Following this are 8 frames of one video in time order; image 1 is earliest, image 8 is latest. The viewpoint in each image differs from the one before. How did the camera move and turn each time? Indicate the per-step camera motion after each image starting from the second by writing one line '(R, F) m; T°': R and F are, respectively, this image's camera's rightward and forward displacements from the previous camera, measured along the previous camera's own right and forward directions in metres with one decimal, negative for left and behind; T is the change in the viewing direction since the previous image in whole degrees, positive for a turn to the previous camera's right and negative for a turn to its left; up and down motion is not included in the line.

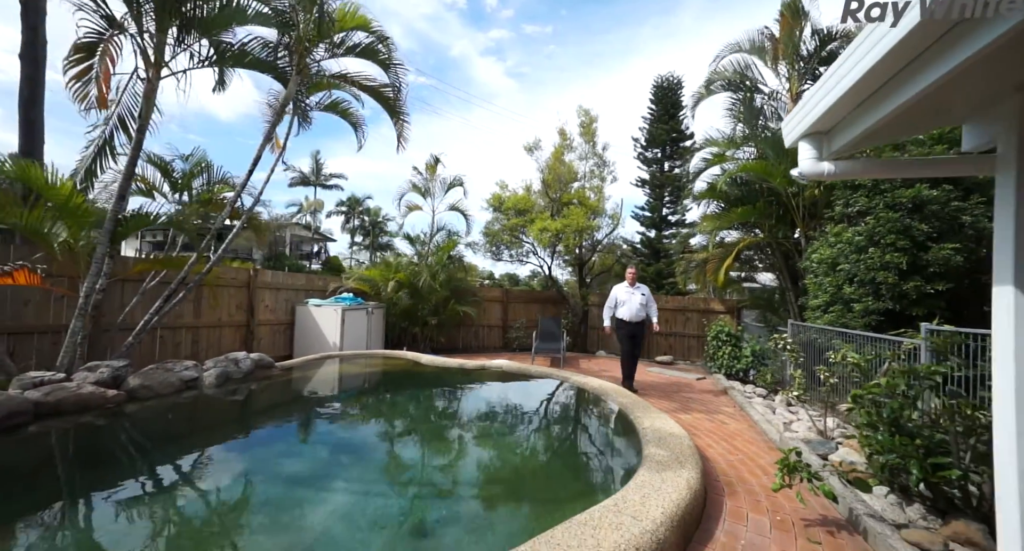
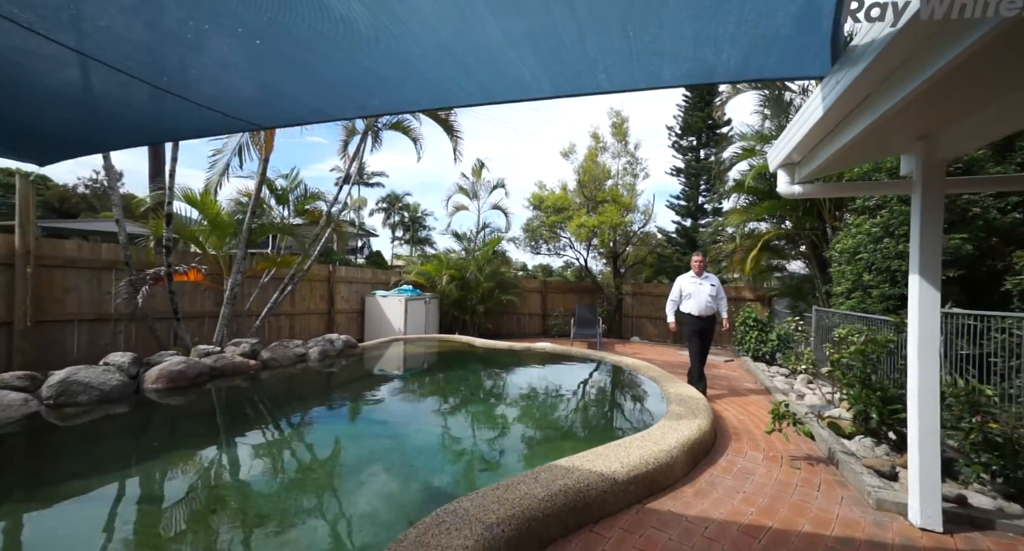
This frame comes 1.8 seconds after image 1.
(-0.1, -0.8) m; -4°
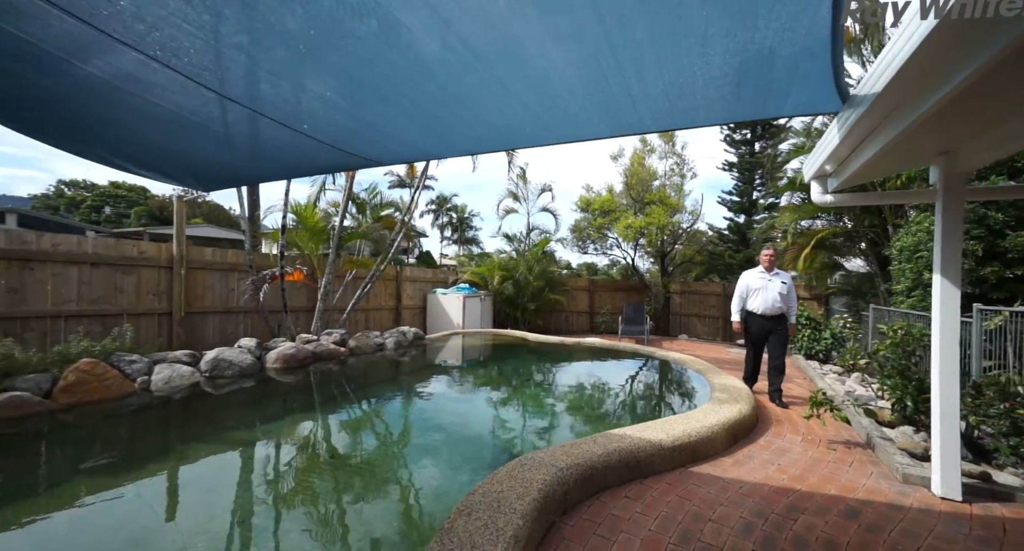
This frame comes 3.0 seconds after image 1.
(-0.1, -0.5) m; -6°
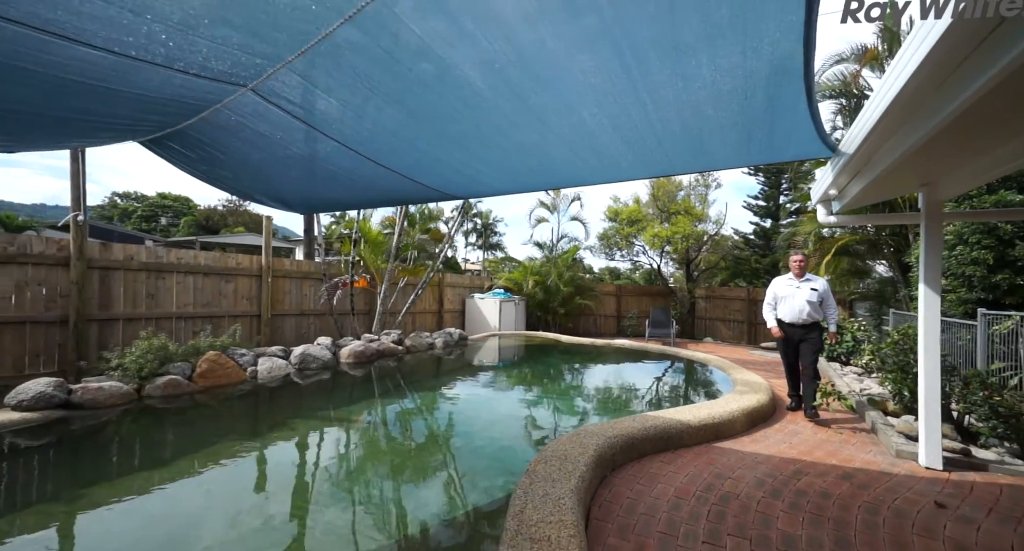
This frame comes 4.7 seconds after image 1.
(-0.2, -0.6) m; -3°
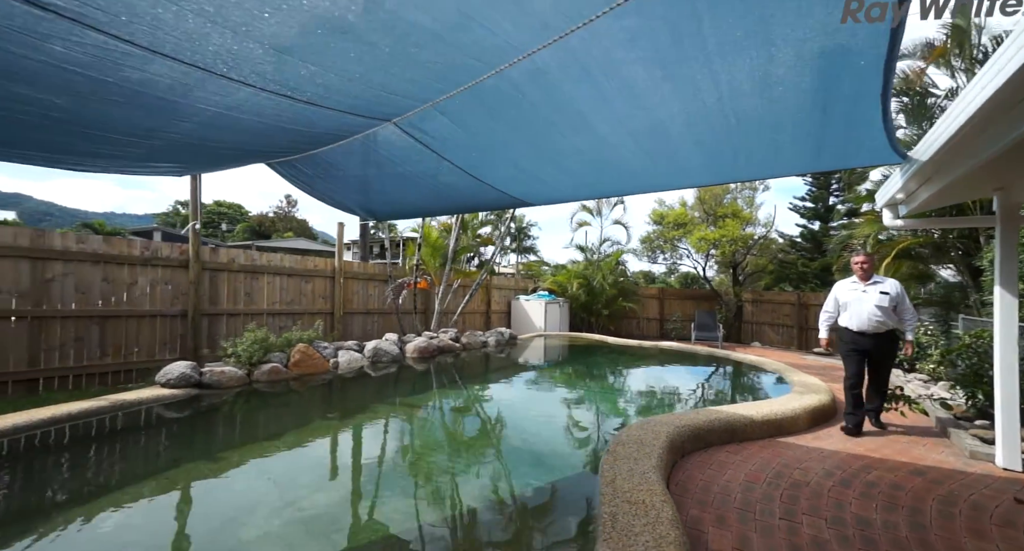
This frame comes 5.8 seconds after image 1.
(-0.3, -0.3) m; -4°
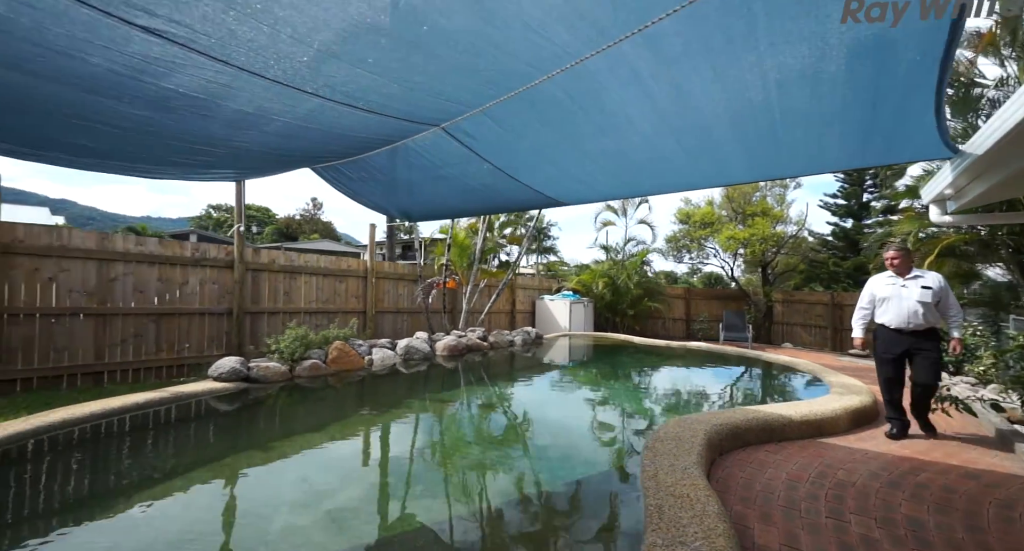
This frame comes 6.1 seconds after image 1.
(-0.1, -0.1) m; -3°
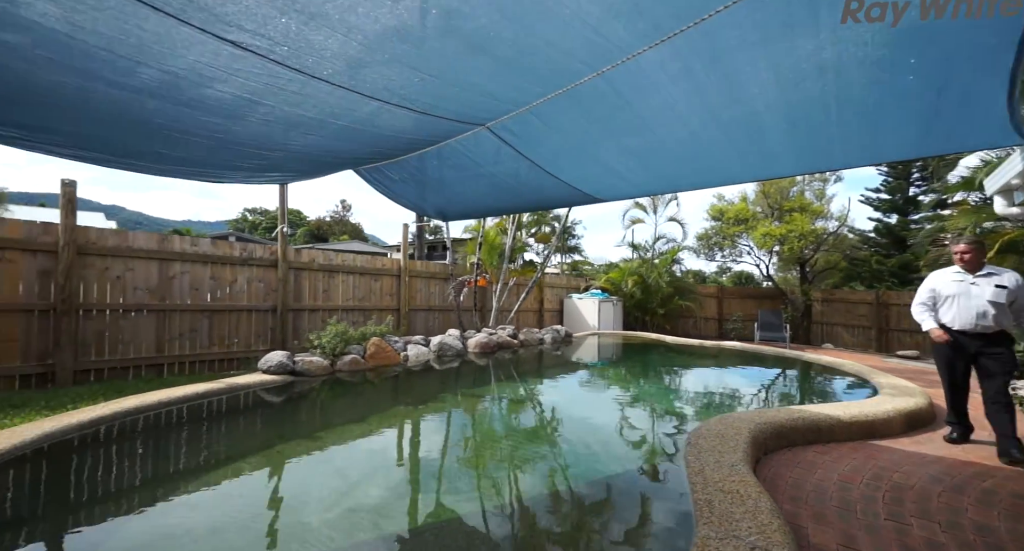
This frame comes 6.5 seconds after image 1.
(-0.1, 0.0) m; -3°
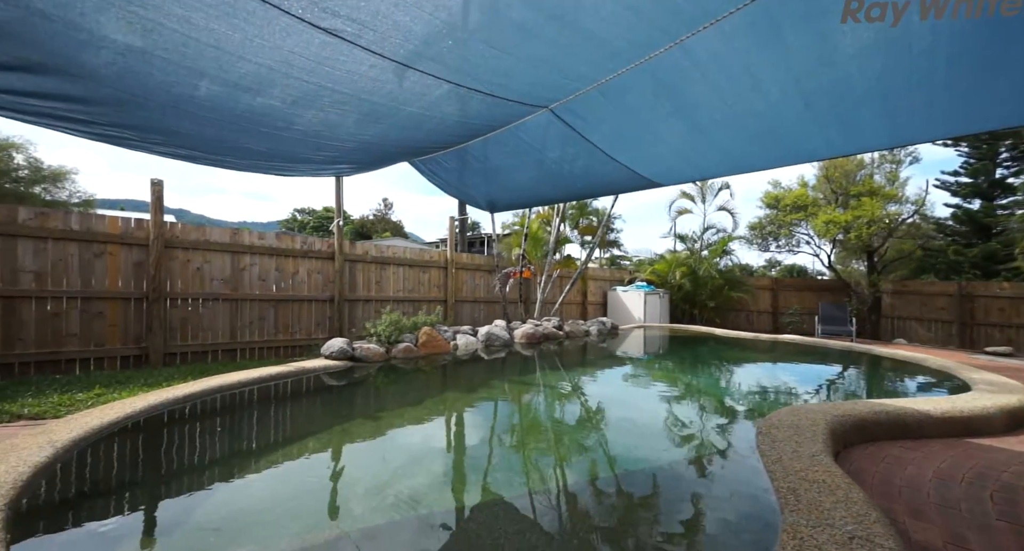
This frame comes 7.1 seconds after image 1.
(-0.1, 0.0) m; -5°
